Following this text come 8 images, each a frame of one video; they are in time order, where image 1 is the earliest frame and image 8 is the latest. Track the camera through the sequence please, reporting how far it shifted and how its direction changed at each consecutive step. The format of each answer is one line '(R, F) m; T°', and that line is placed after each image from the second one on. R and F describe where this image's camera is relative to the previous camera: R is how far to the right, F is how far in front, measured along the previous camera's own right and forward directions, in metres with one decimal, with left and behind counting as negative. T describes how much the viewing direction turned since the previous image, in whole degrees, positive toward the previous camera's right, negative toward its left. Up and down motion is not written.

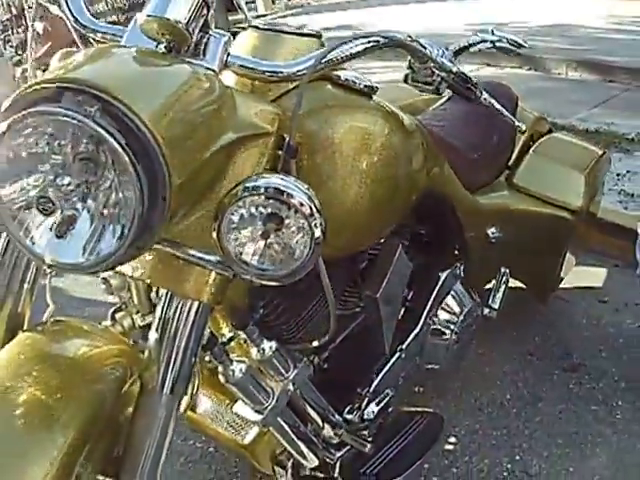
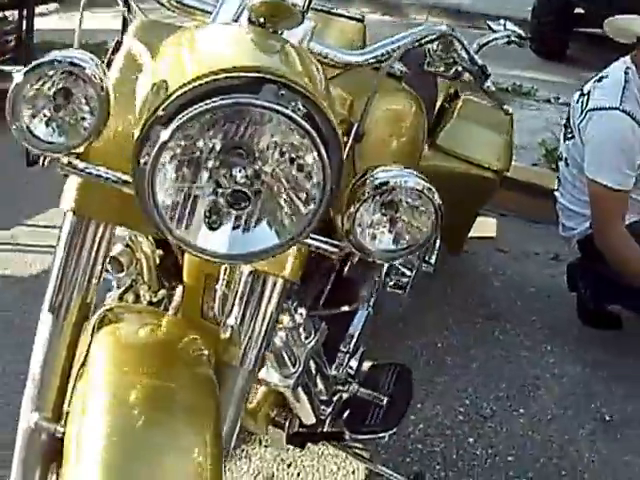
(-0.4, 0.0) m; +12°
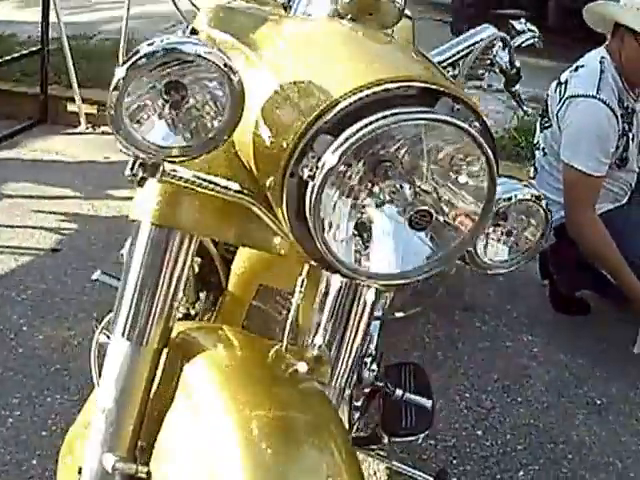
(-0.3, +0.1) m; +8°
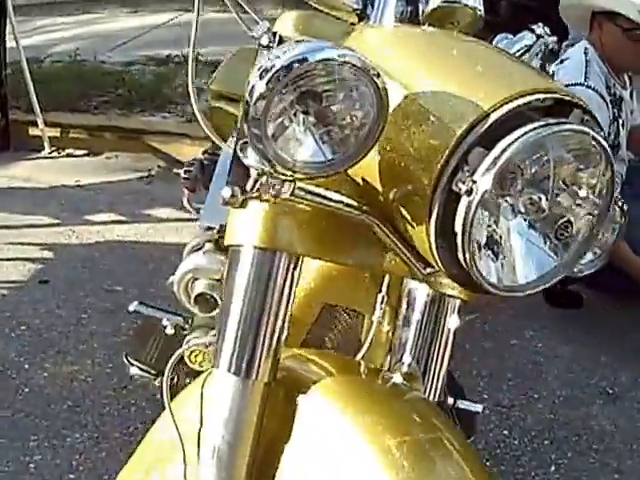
(-0.3, +0.1) m; +5°
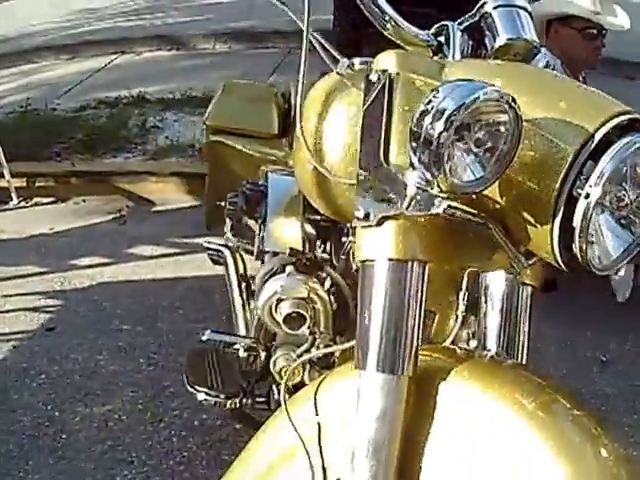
(-0.3, -0.1) m; +6°
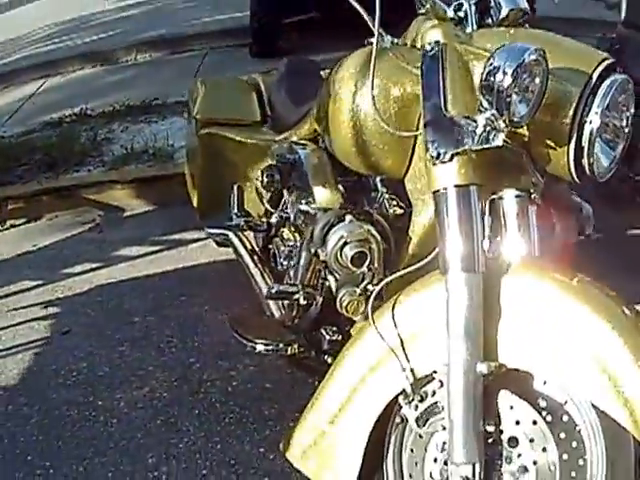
(-0.4, -0.3) m; +7°
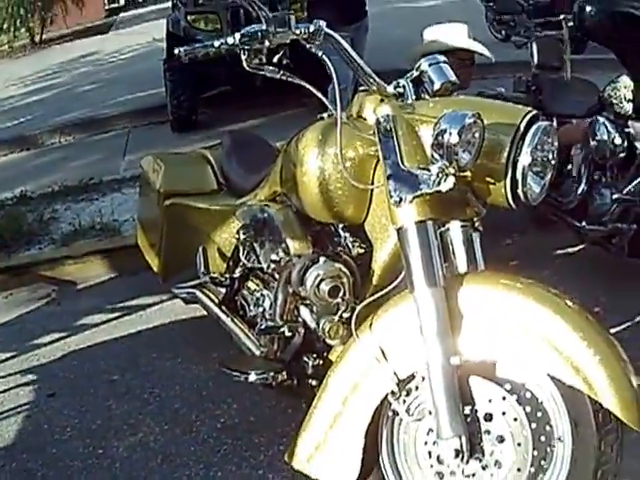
(-0.3, -0.4) m; +7°
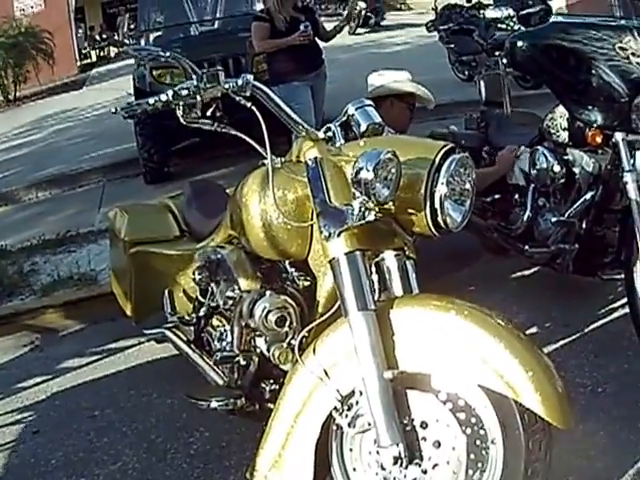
(+0.1, -0.3) m; +1°
